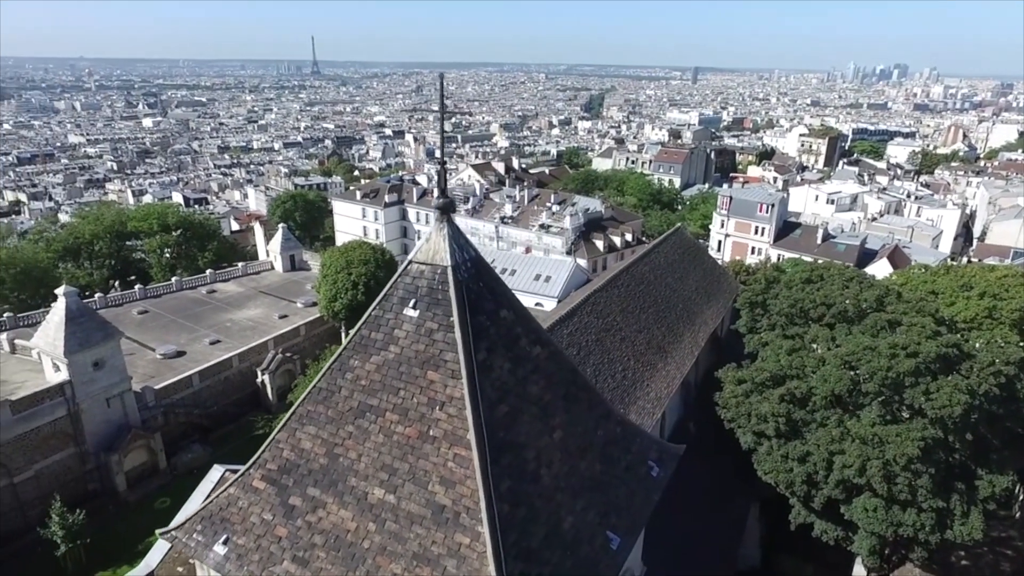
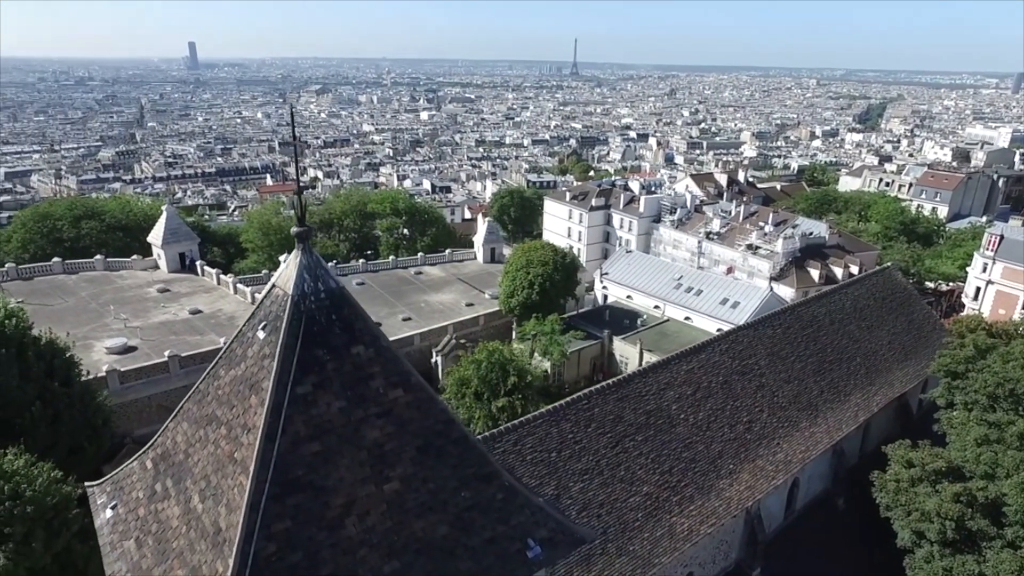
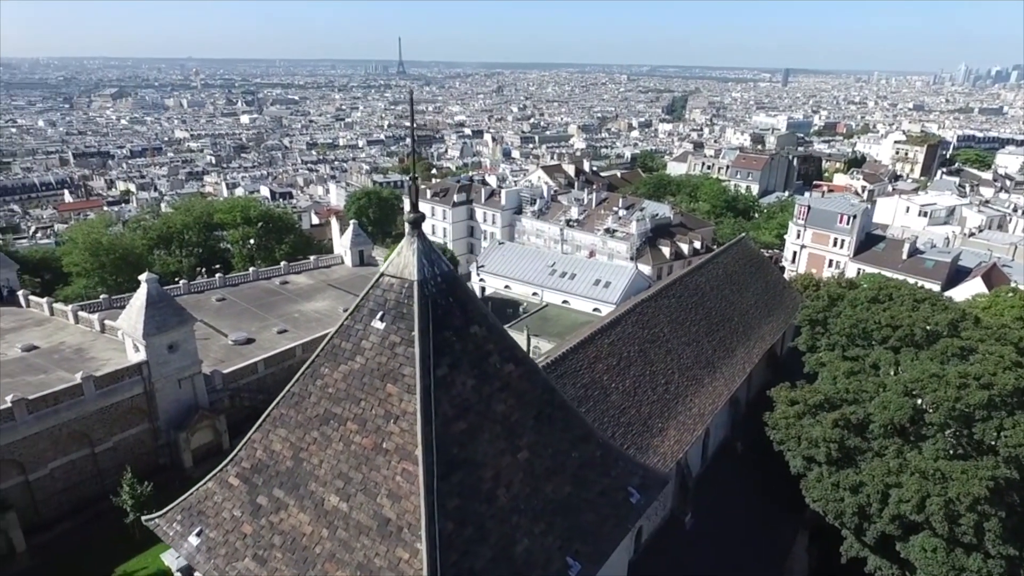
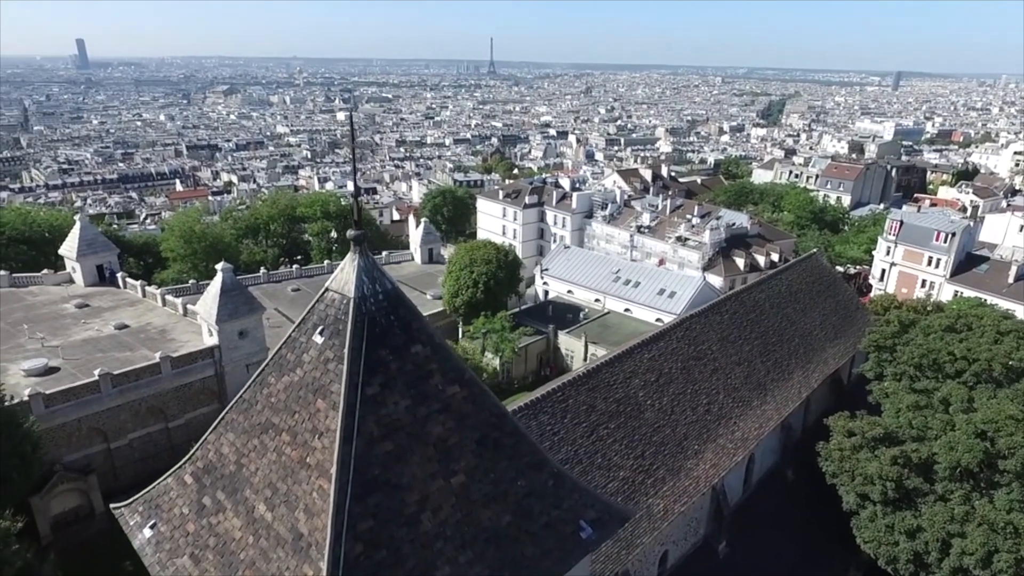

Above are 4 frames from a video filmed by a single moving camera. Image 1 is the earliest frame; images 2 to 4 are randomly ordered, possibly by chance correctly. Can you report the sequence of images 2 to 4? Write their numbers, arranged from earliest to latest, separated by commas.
3, 4, 2
